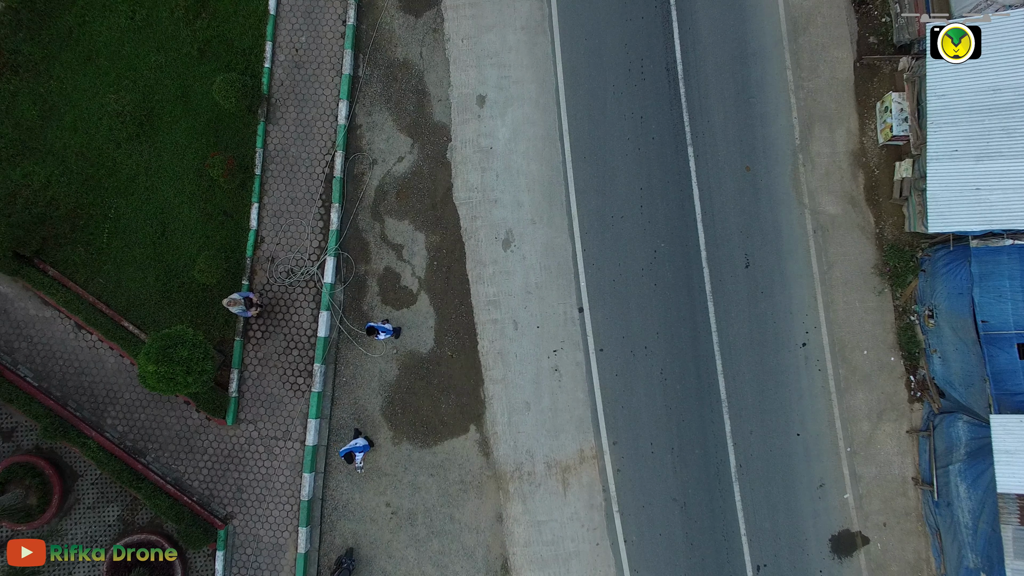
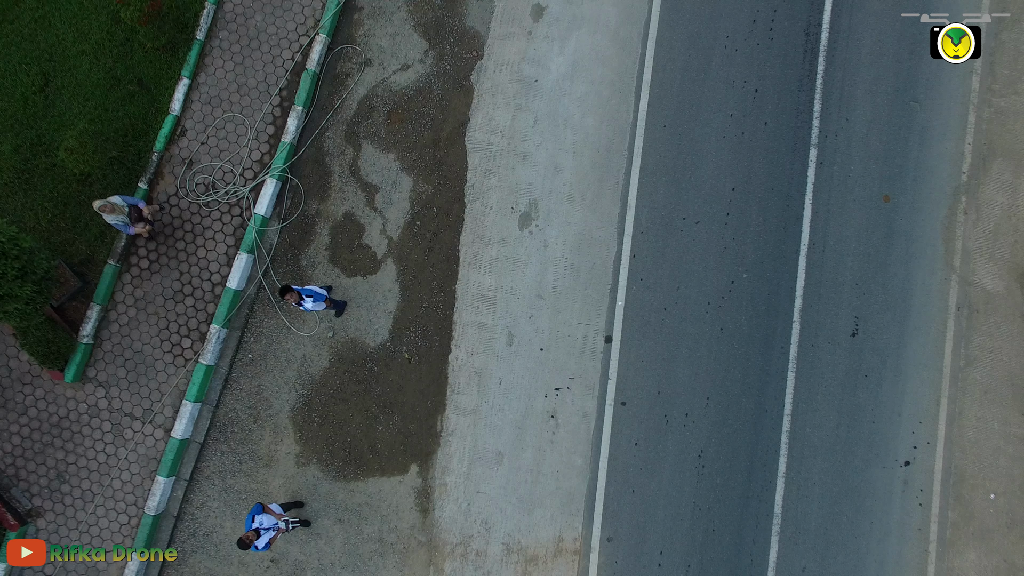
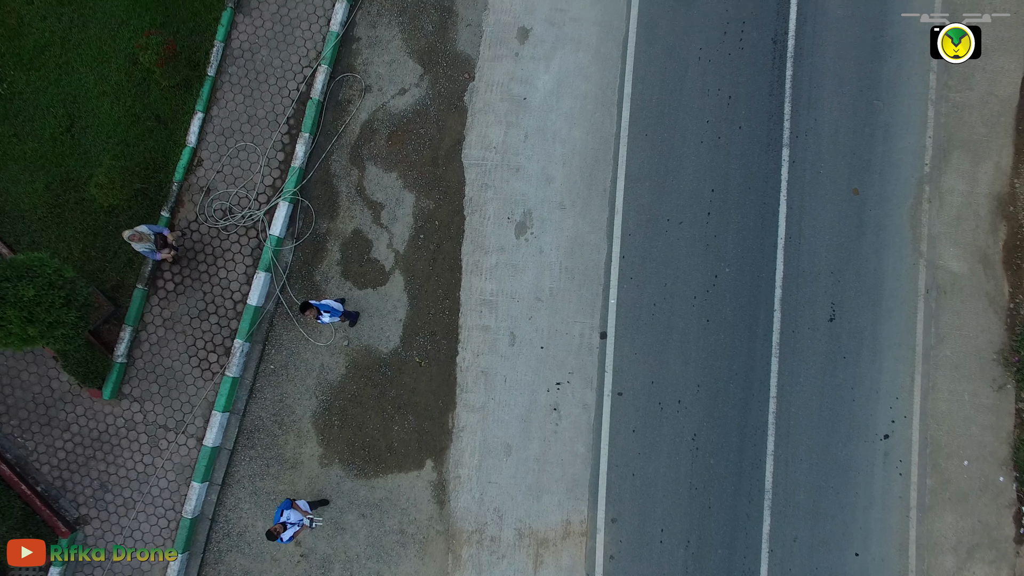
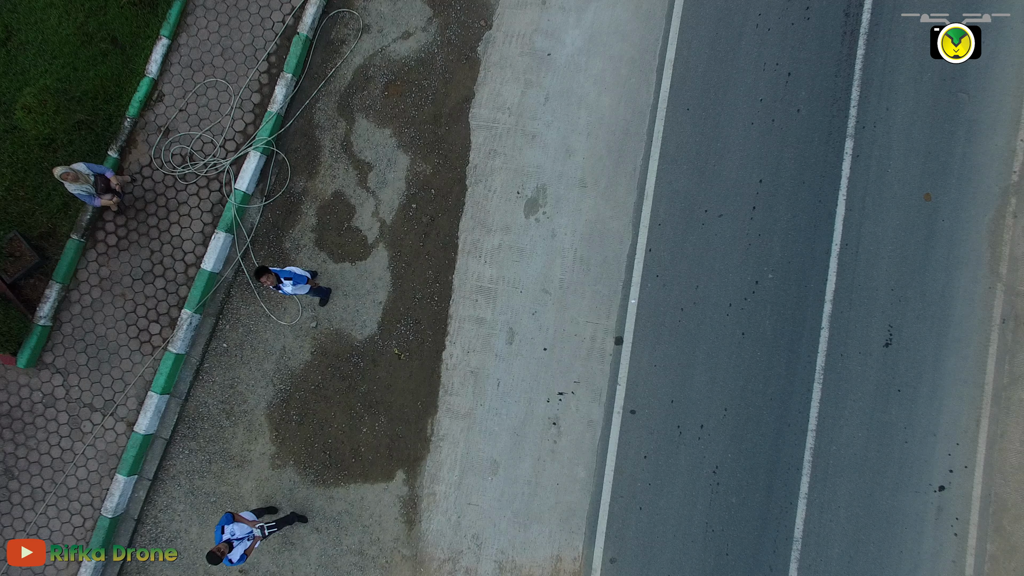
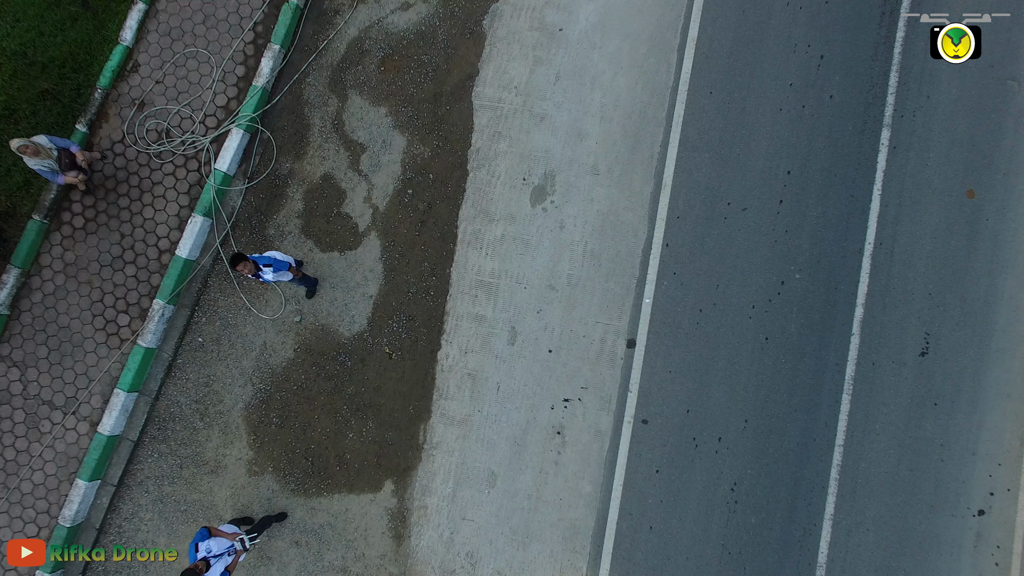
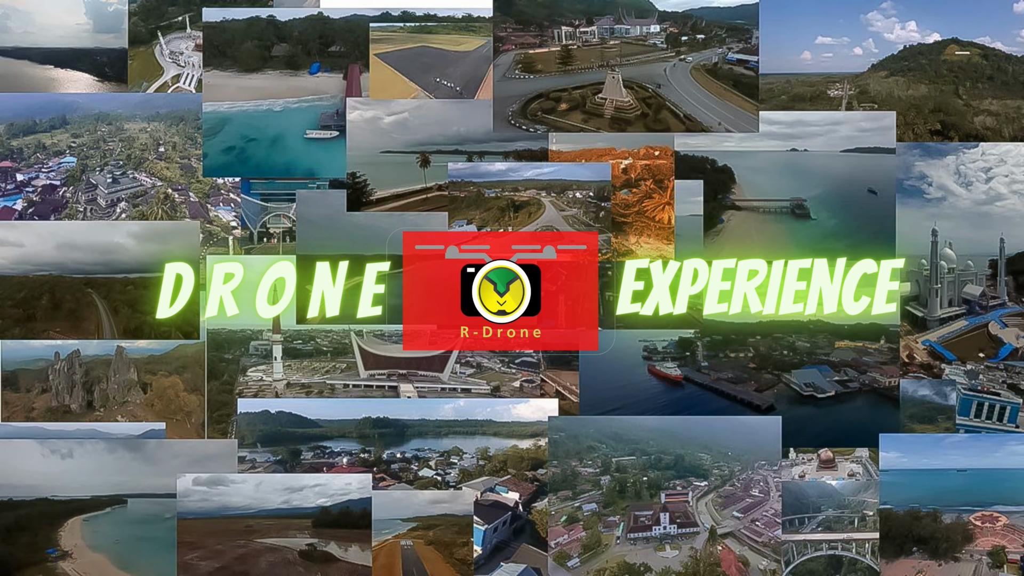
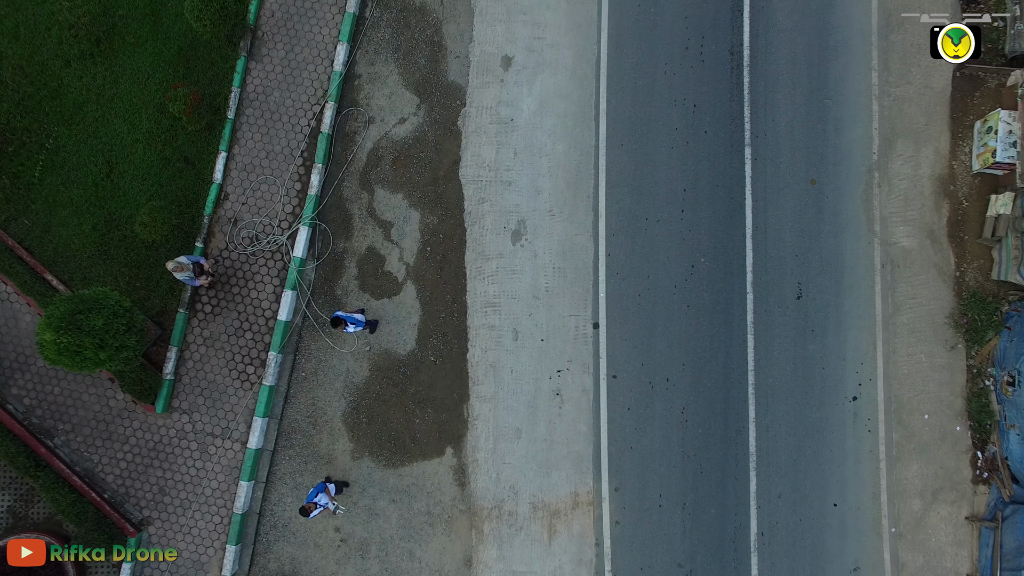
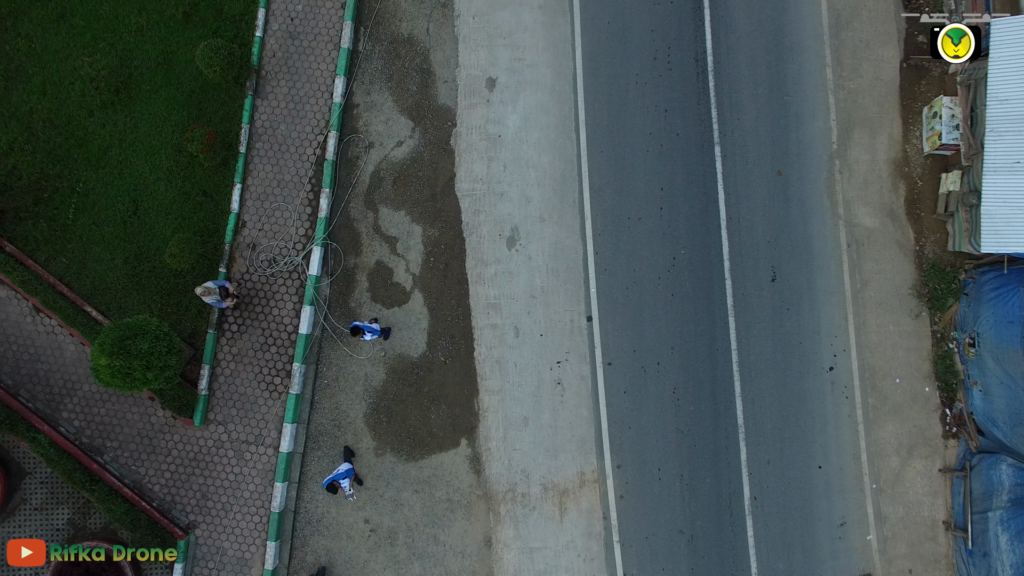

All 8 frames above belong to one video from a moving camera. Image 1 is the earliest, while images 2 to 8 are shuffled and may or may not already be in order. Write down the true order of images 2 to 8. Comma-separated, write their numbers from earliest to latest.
8, 7, 3, 2, 4, 5, 6
